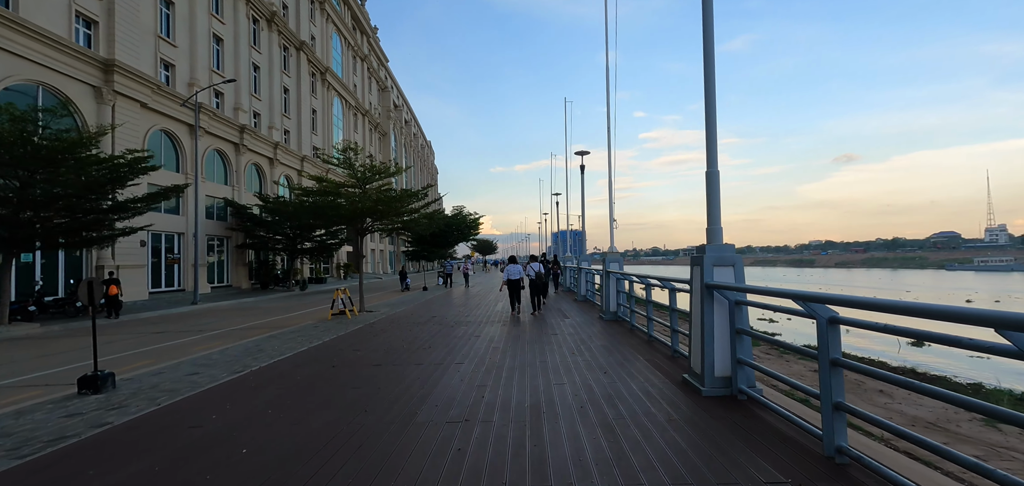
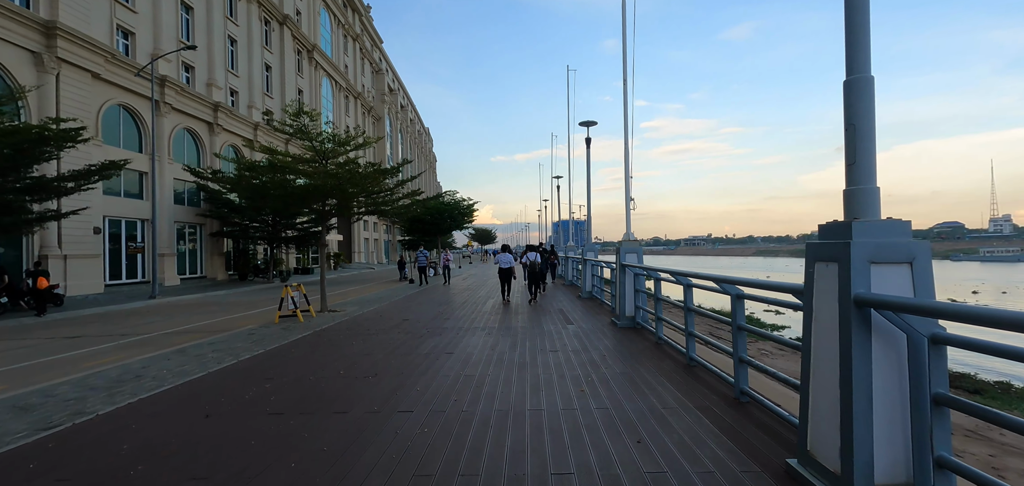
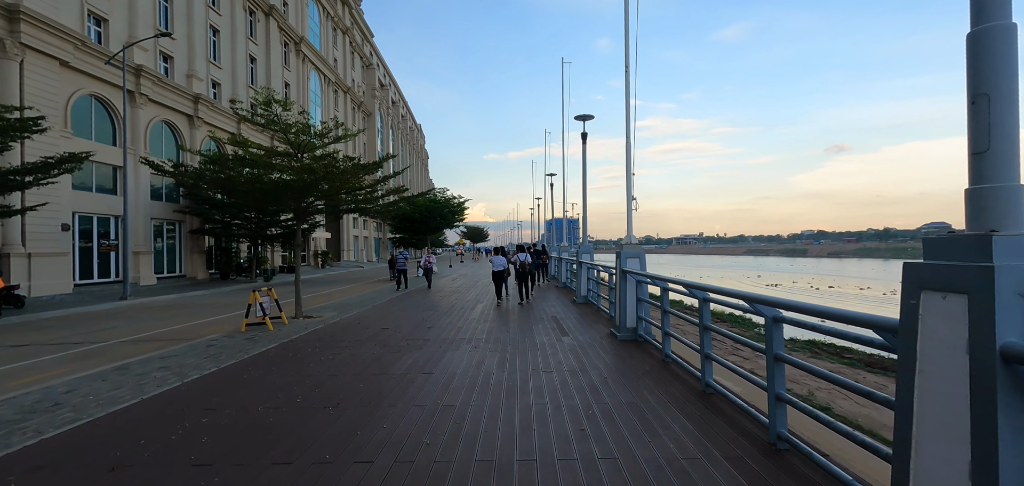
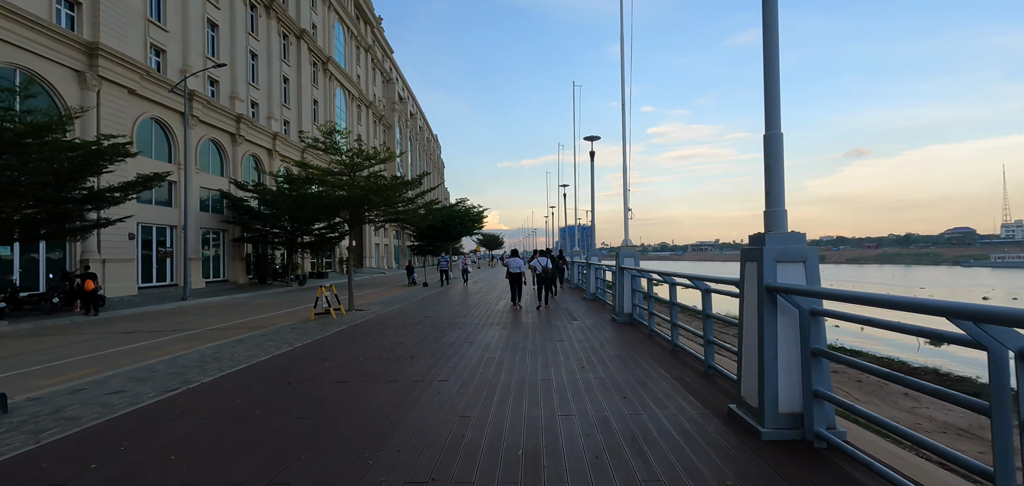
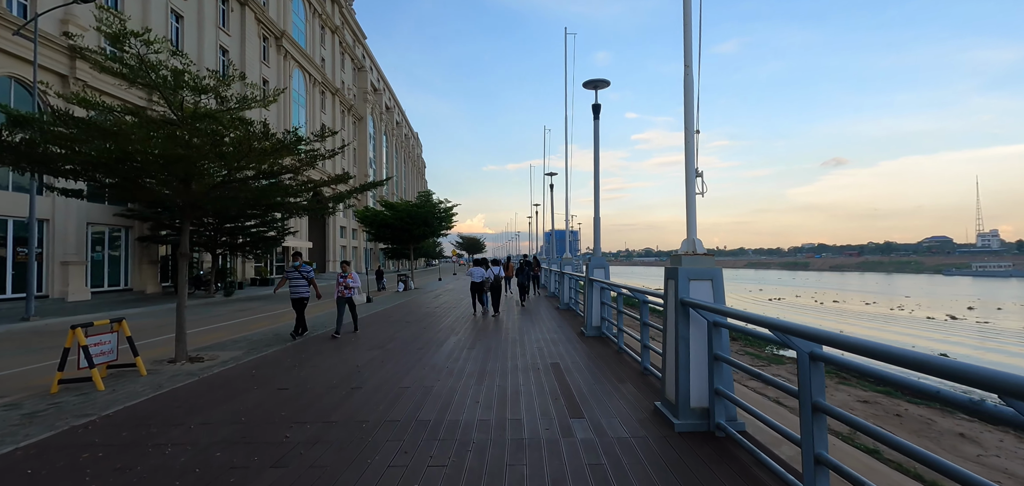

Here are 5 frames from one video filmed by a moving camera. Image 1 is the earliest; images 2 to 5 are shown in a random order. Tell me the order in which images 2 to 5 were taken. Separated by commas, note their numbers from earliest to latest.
4, 2, 3, 5
